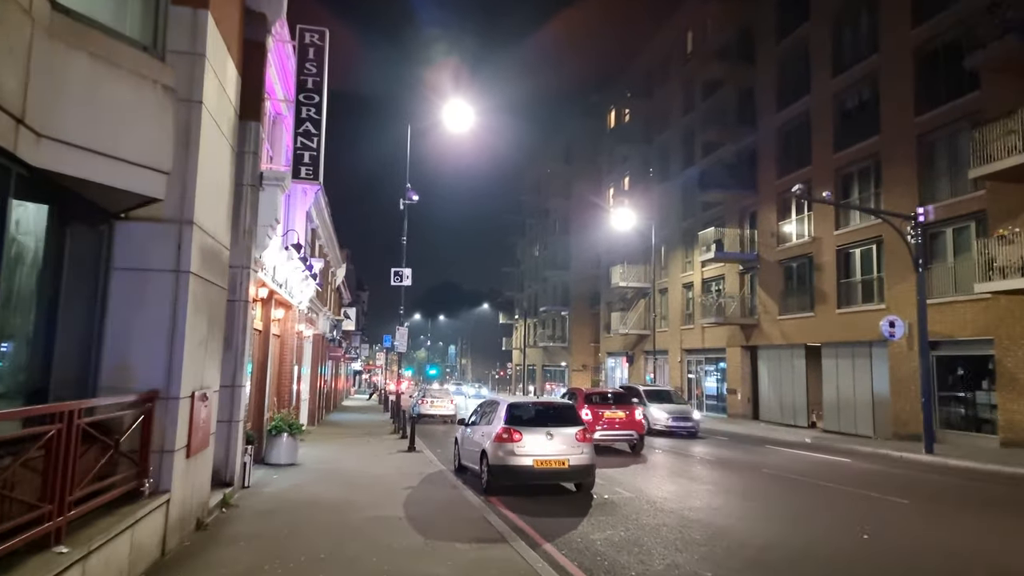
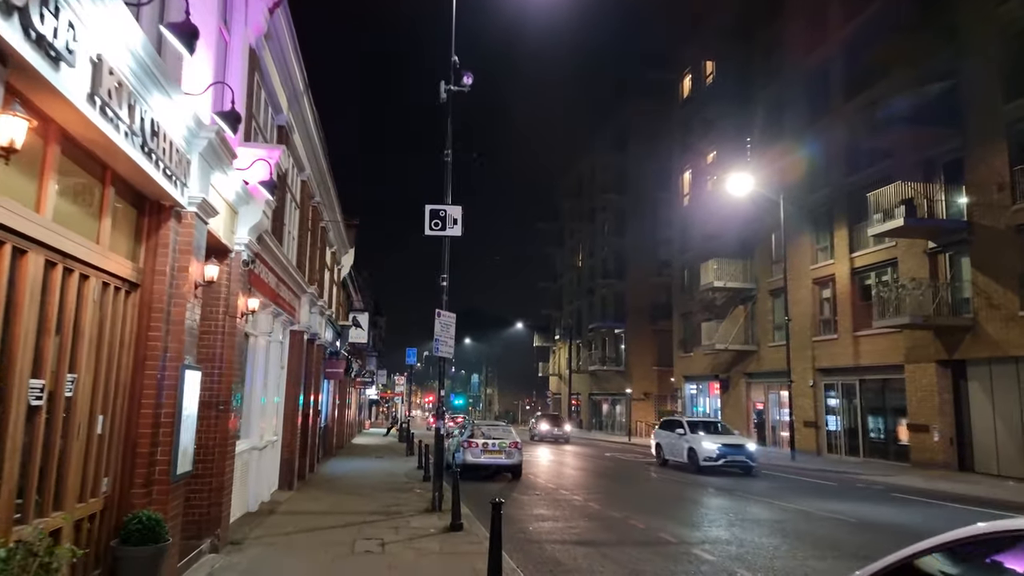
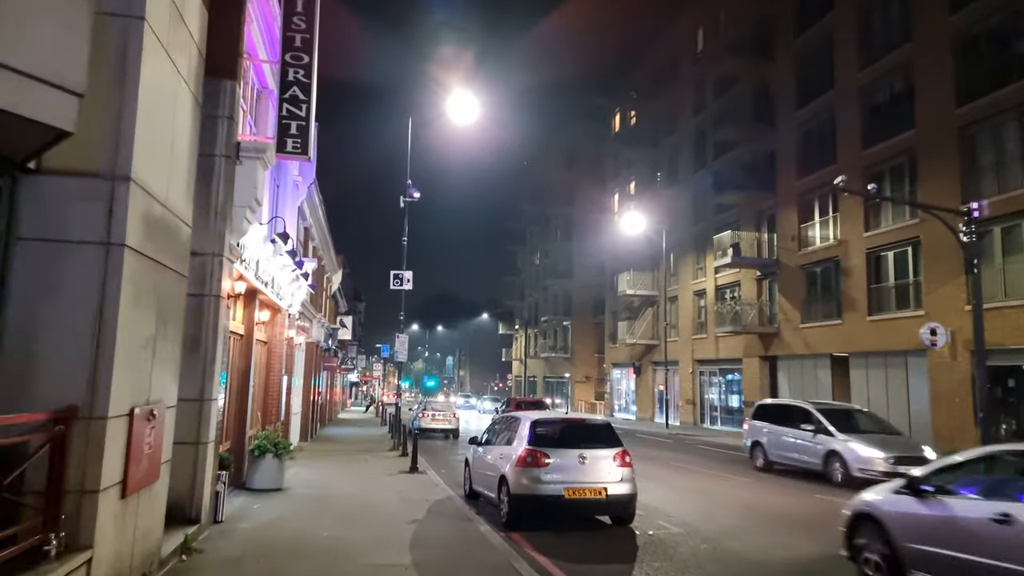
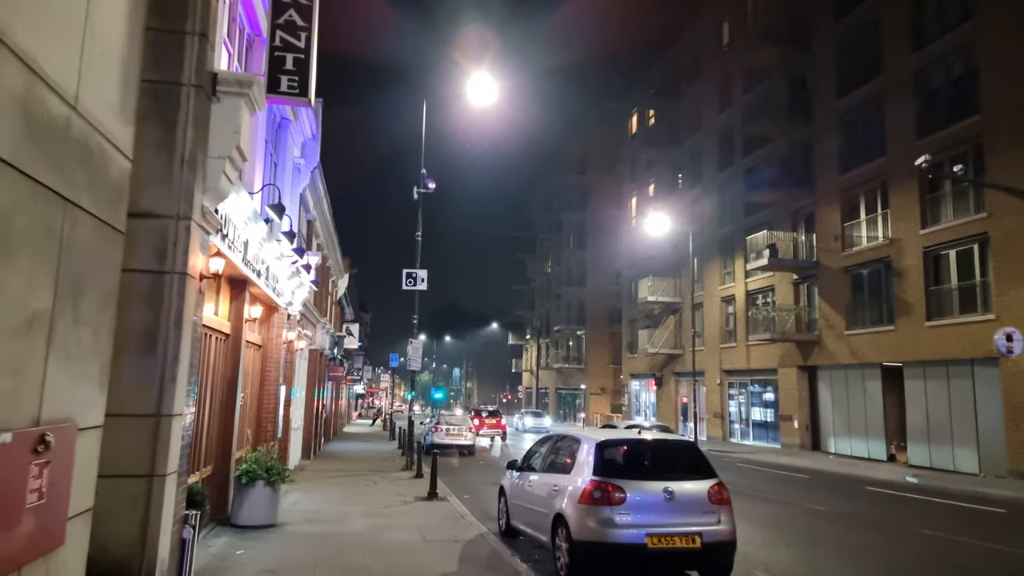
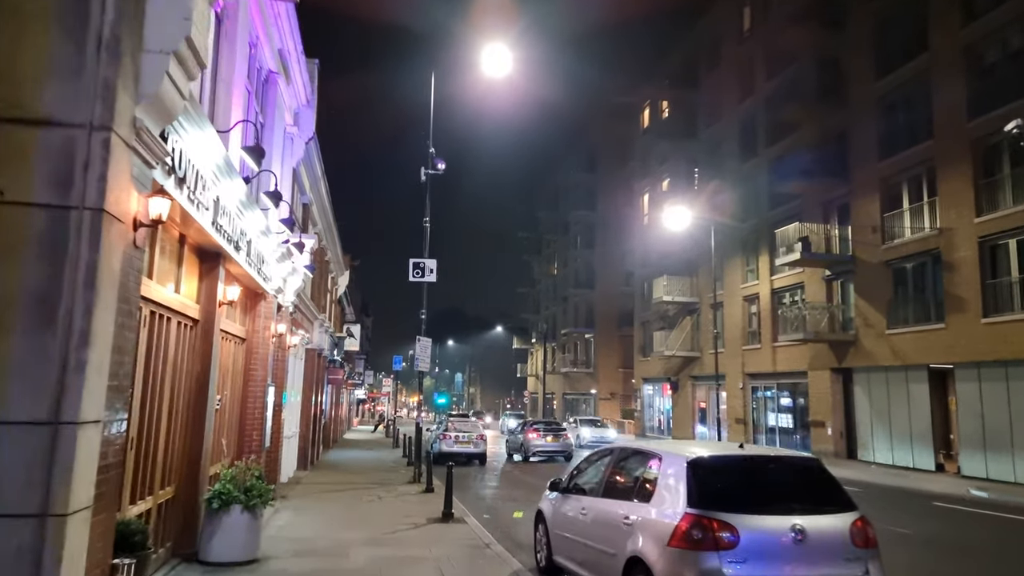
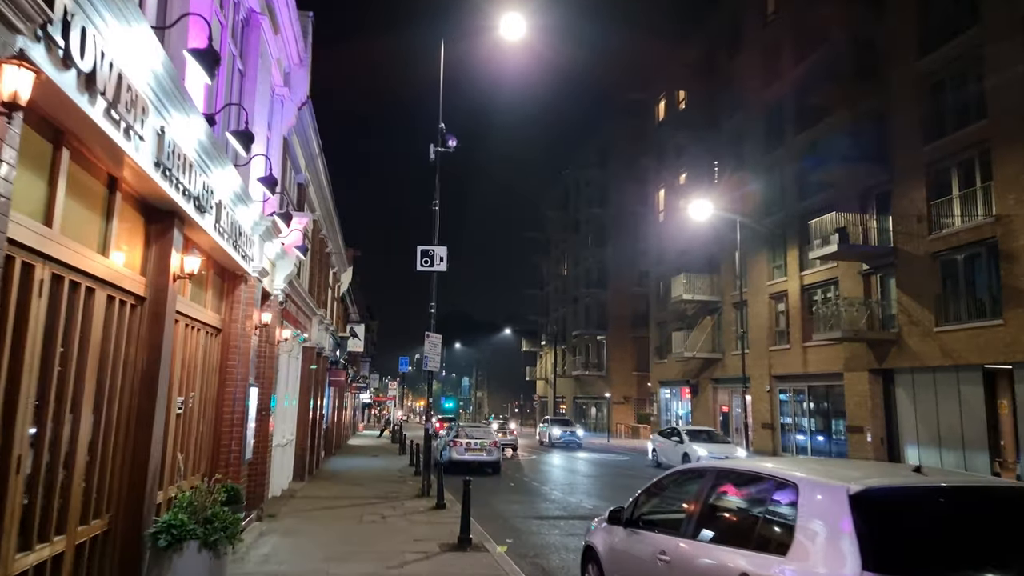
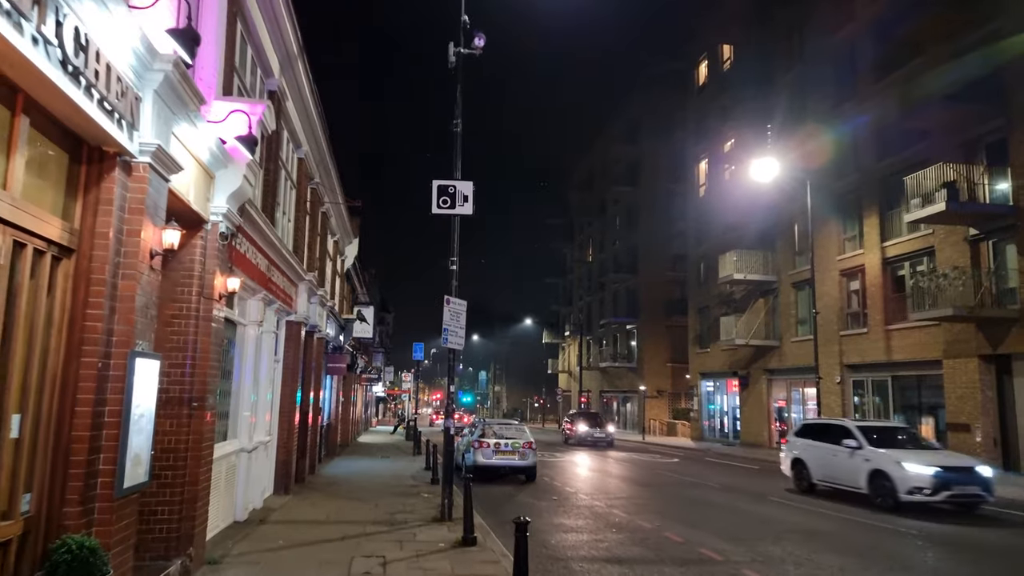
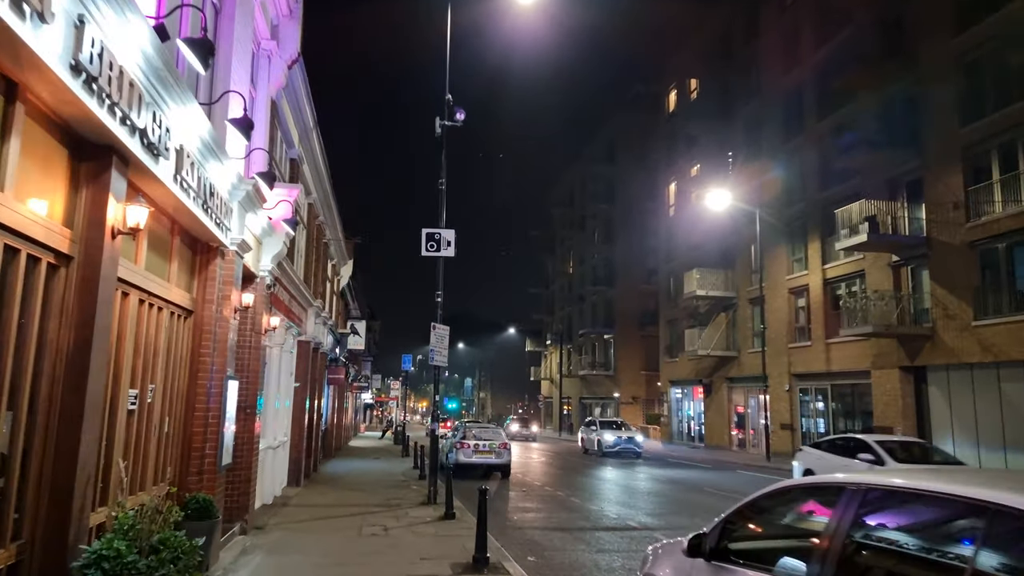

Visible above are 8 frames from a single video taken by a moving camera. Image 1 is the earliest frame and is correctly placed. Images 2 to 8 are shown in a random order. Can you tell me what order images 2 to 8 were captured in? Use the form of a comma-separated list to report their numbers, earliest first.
3, 4, 5, 6, 8, 2, 7
